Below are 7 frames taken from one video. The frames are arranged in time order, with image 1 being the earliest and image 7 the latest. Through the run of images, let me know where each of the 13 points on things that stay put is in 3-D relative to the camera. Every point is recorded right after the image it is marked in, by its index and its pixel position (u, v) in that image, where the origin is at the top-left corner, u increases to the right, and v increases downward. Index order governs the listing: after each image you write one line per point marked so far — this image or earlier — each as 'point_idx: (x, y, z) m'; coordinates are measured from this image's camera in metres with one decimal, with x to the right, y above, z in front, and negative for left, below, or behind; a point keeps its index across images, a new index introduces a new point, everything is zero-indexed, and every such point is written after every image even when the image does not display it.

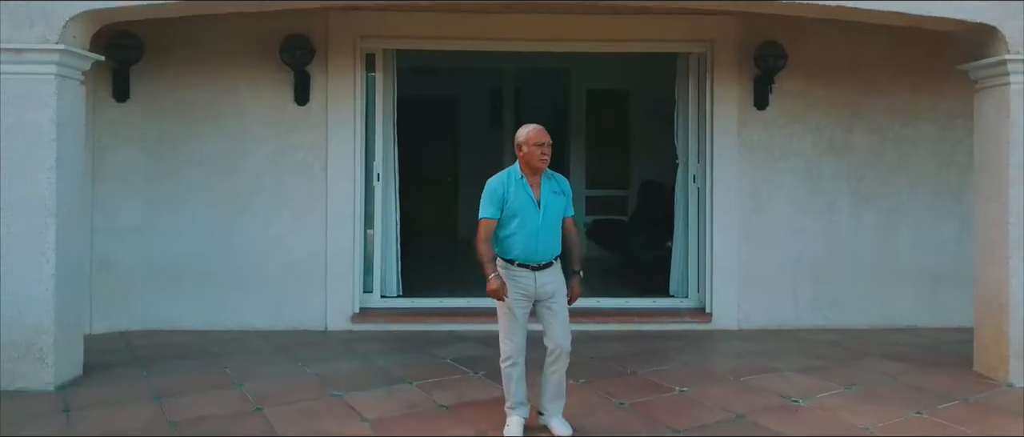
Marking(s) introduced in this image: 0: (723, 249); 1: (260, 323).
0: (+1.5, -0.2, +6.5) m
1: (-1.8, -0.7, +6.4) m
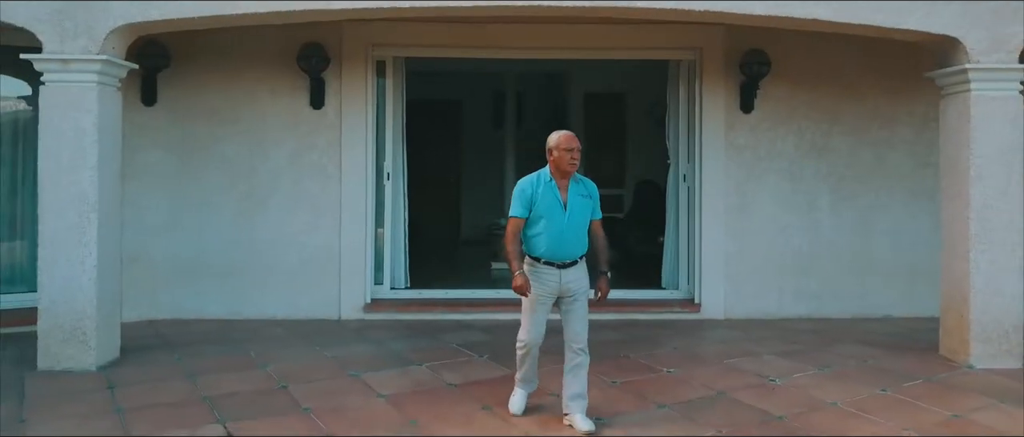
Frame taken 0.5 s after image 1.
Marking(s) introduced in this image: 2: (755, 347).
0: (+1.5, -0.2, +6.9) m
1: (-1.8, -0.7, +6.8) m
2: (+1.6, -0.8, +5.9) m
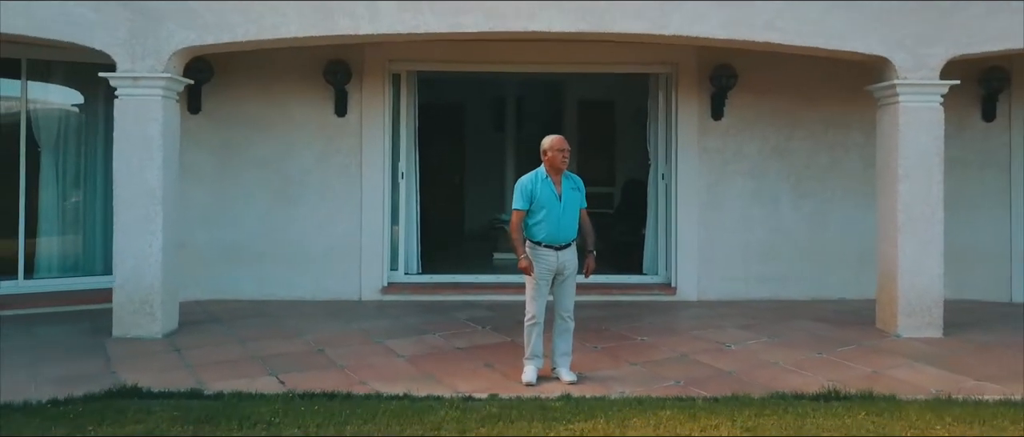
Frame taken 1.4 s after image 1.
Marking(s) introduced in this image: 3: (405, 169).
0: (+1.5, -0.1, +7.9) m
1: (-1.8, -0.6, +7.8) m
2: (+1.6, -0.8, +6.9) m
3: (-0.9, +0.4, +8.1) m
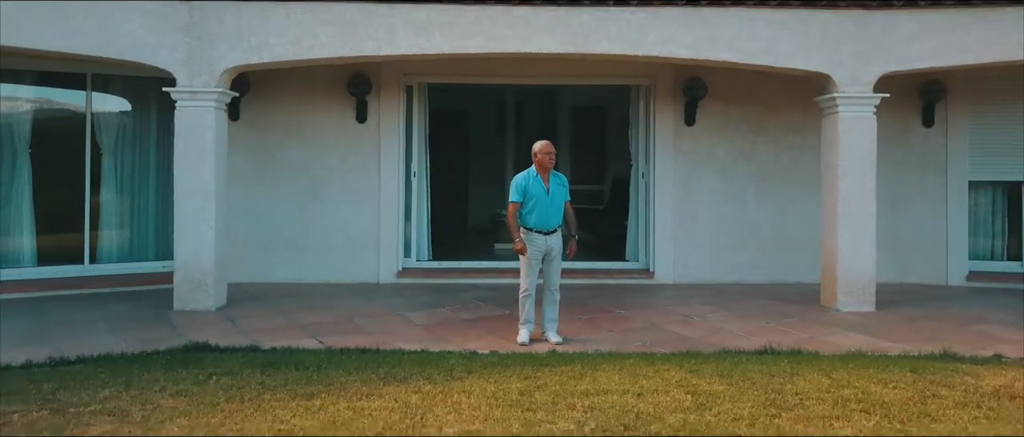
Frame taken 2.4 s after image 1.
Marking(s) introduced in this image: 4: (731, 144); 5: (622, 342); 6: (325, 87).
0: (+1.5, -0.1, +9.1) m
1: (-1.8, -0.6, +9.0) m
2: (+1.5, -0.7, +8.1) m
3: (-1.0, +0.5, +9.3) m
4: (+2.2, +0.7, +9.1) m
5: (+0.8, -0.8, +6.3) m
6: (-1.8, +1.3, +8.9) m
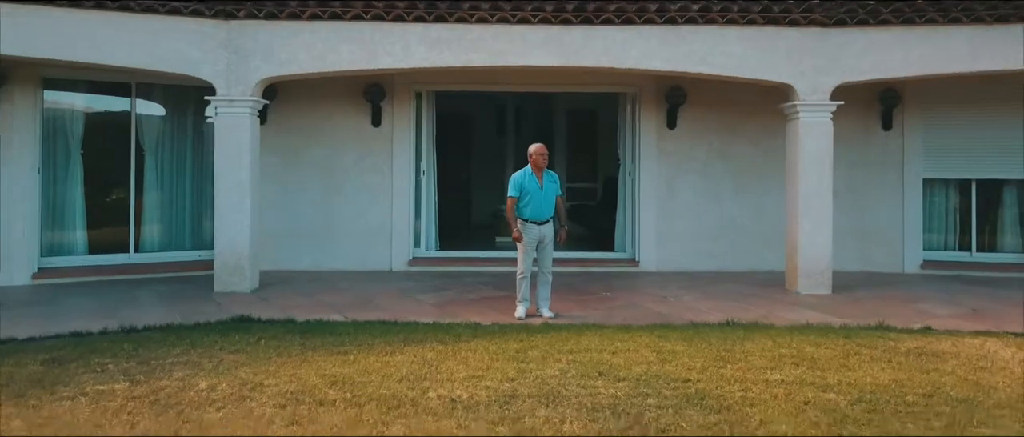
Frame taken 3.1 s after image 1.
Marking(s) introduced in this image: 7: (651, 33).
0: (+1.5, 0.0, +10.1) m
1: (-1.8, -0.5, +10.0) m
2: (+1.5, -0.7, +9.1) m
3: (-1.0, +0.6, +10.3) m
4: (+2.2, +0.8, +10.1) m
5: (+0.7, -0.8, +7.3) m
6: (-1.8, +1.3, +9.9) m
7: (+1.3, +1.7, +8.5) m
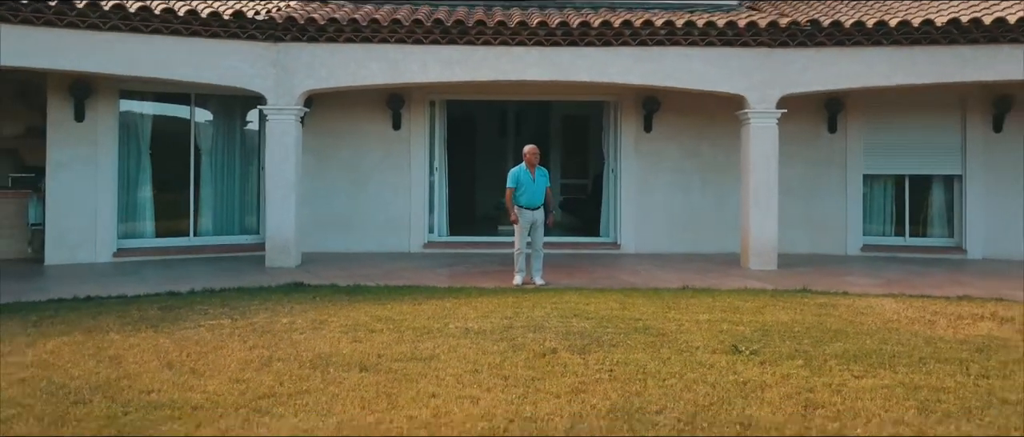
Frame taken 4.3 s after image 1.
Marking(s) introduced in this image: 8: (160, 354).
0: (+1.5, +0.1, +11.8) m
1: (-1.8, -0.4, +11.8) m
2: (+1.5, -0.5, +10.8) m
3: (-1.0, +0.7, +12.0) m
4: (+2.2, +0.9, +11.8) m
5: (+0.7, -0.6, +9.1) m
6: (-1.8, +1.5, +11.7) m
7: (+1.3, +1.8, +10.2) m
8: (-2.1, -0.8, +5.5) m
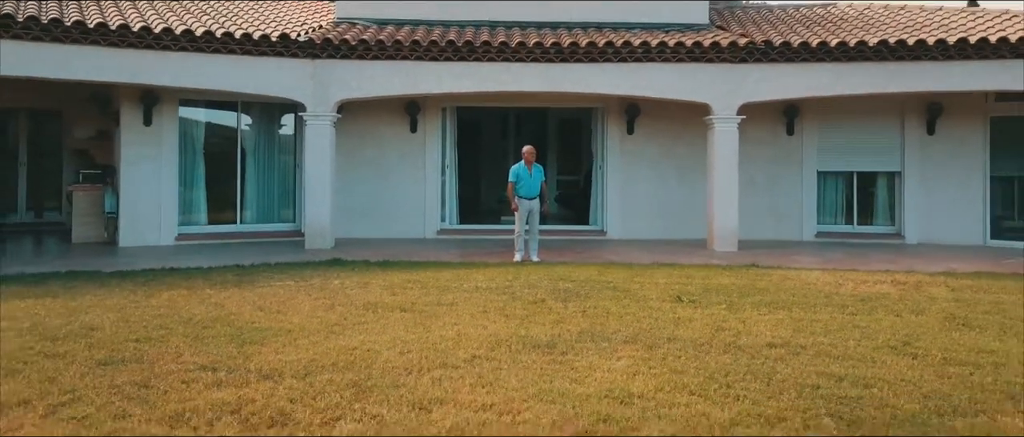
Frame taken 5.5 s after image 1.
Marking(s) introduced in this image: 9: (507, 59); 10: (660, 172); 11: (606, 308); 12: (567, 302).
0: (+1.5, +0.3, +13.7) m
1: (-1.8, -0.3, +13.6) m
2: (+1.5, -0.4, +12.7) m
3: (-1.0, +0.8, +13.9) m
4: (+2.2, +1.1, +13.7) m
5: (+0.7, -0.5, +10.9) m
6: (-1.8, +1.6, +13.6) m
7: (+1.3, +2.0, +12.1) m
8: (-2.1, -0.7, +7.3) m
9: (0.0, +2.1, +12.0) m
10: (+2.2, +0.7, +13.7) m
11: (+0.7, -0.7, +7.0) m
12: (+0.4, -0.7, +7.3) m
